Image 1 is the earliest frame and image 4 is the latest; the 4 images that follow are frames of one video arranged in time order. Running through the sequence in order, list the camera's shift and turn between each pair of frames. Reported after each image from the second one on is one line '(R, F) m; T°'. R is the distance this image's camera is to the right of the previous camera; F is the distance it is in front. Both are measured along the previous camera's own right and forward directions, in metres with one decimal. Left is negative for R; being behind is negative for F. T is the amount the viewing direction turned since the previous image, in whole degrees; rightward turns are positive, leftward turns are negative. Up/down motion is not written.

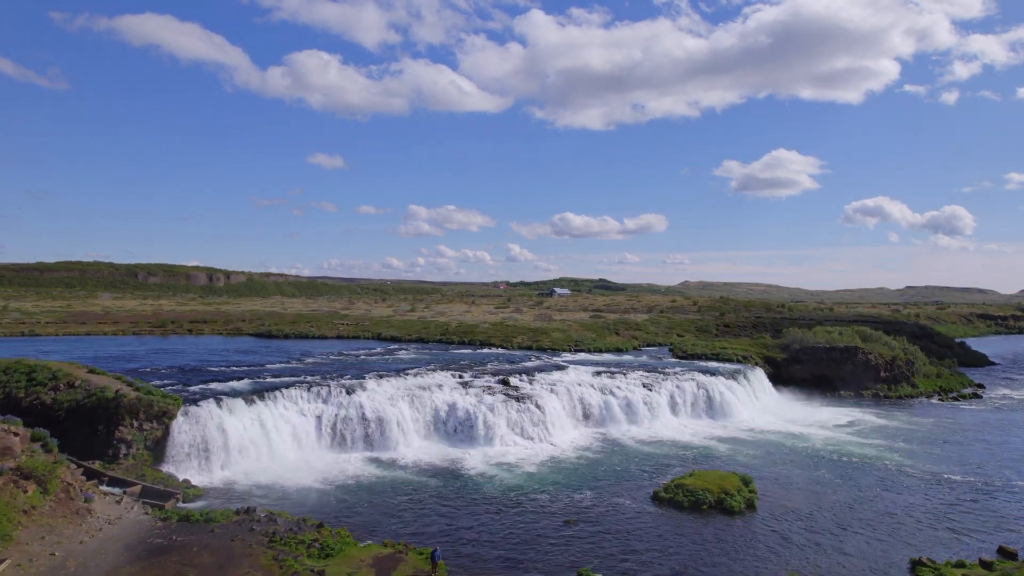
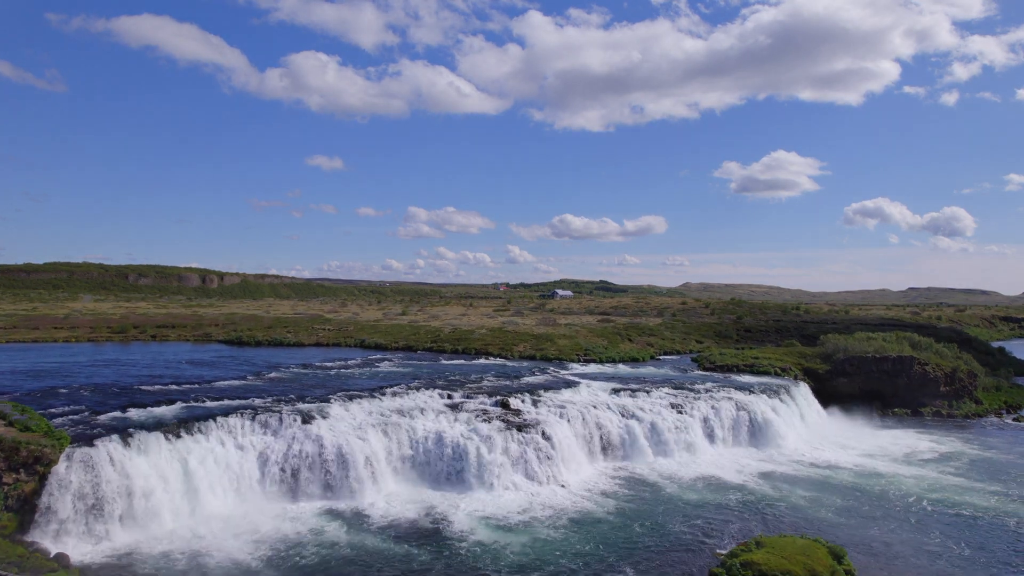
(-0.1, +7.8) m; 0°
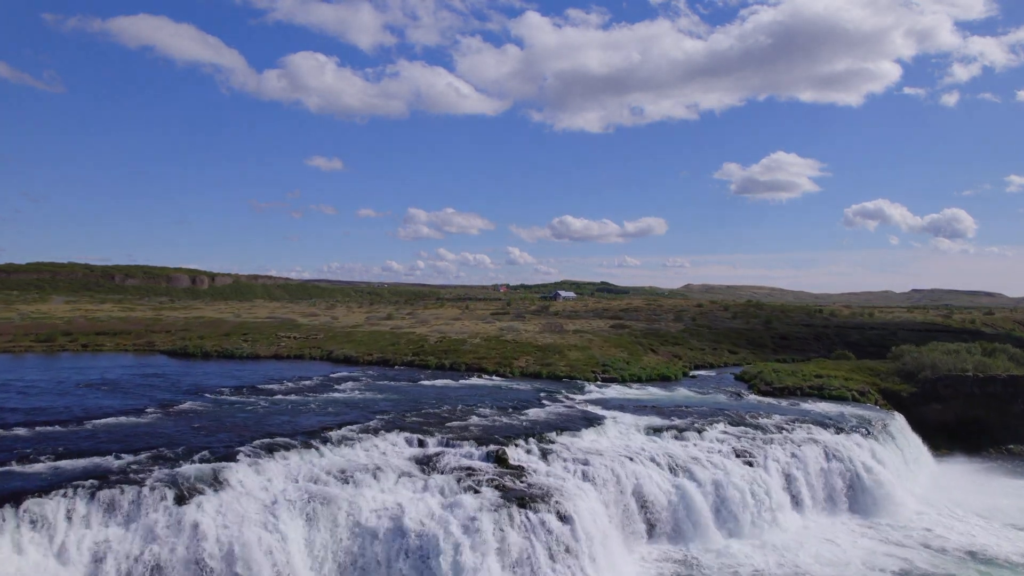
(0.0, +10.9) m; 0°
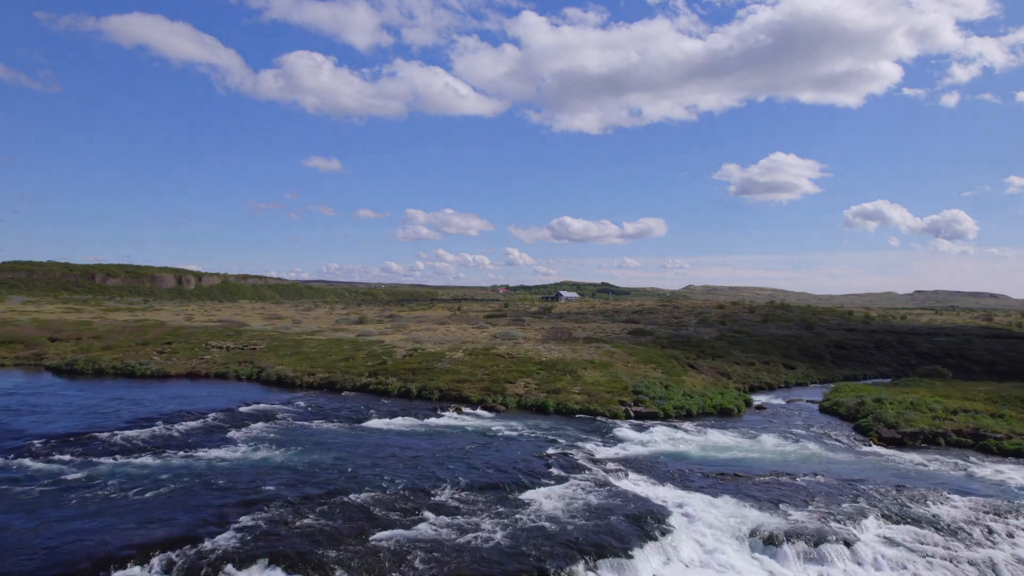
(+0.2, +13.3) m; 0°
